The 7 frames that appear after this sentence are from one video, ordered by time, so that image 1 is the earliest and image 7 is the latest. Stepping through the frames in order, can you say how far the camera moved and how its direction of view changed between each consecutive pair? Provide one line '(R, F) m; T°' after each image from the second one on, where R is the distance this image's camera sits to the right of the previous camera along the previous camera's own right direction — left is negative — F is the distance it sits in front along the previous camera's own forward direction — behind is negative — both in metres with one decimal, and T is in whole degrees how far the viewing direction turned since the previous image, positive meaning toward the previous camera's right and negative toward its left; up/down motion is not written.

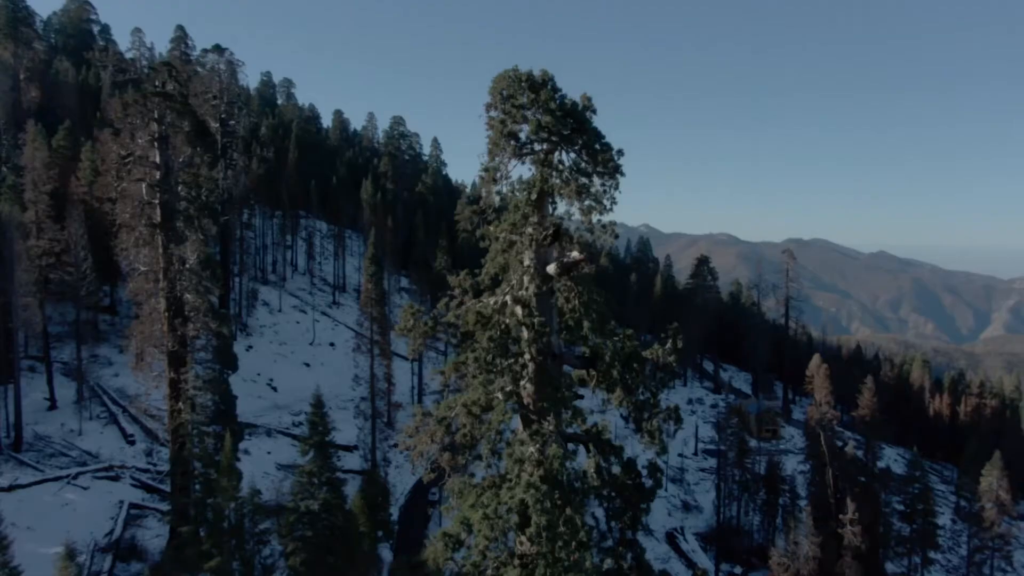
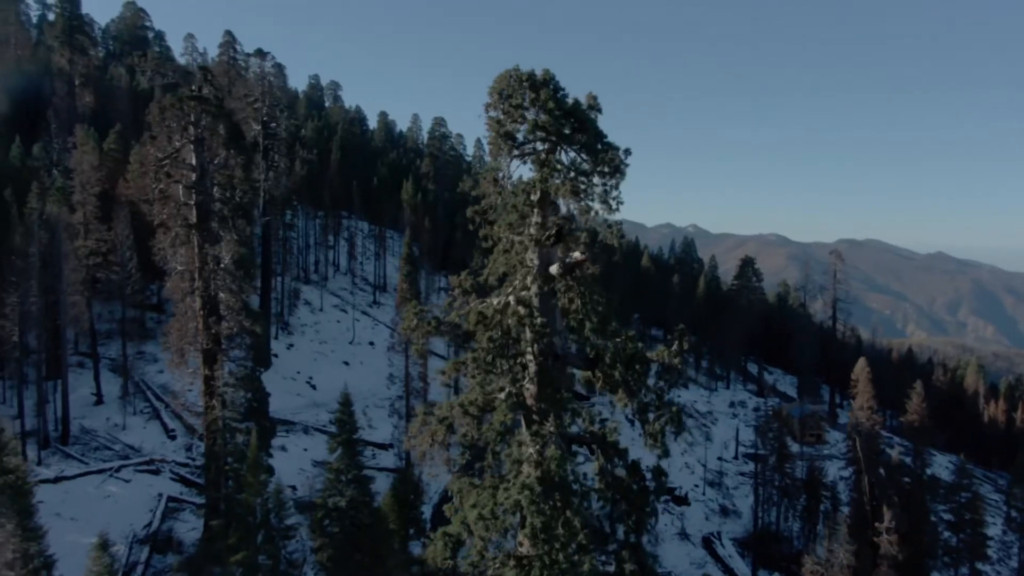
(+0.5, 0.0) m; -3°
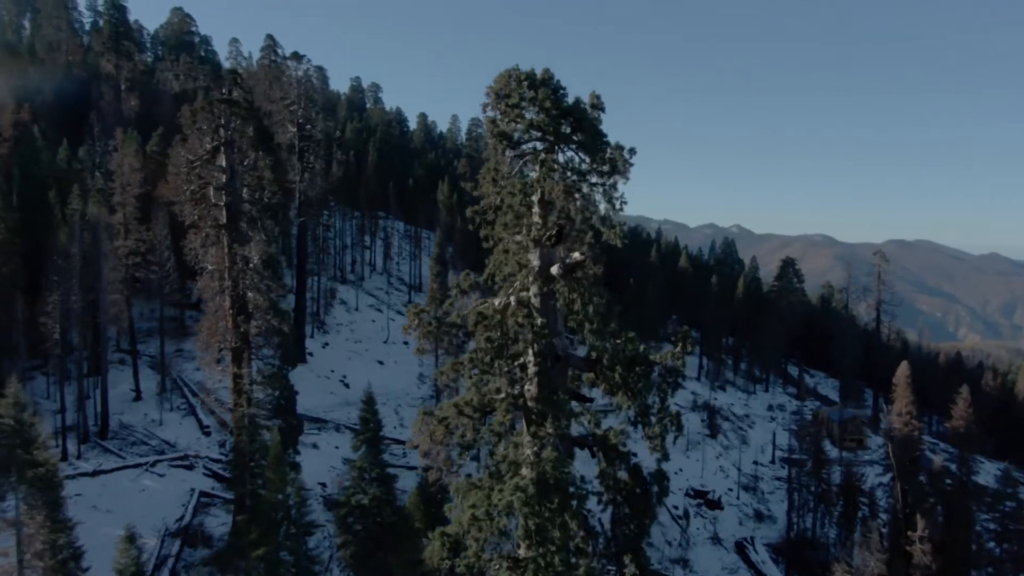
(+0.5, +0.1) m; -3°
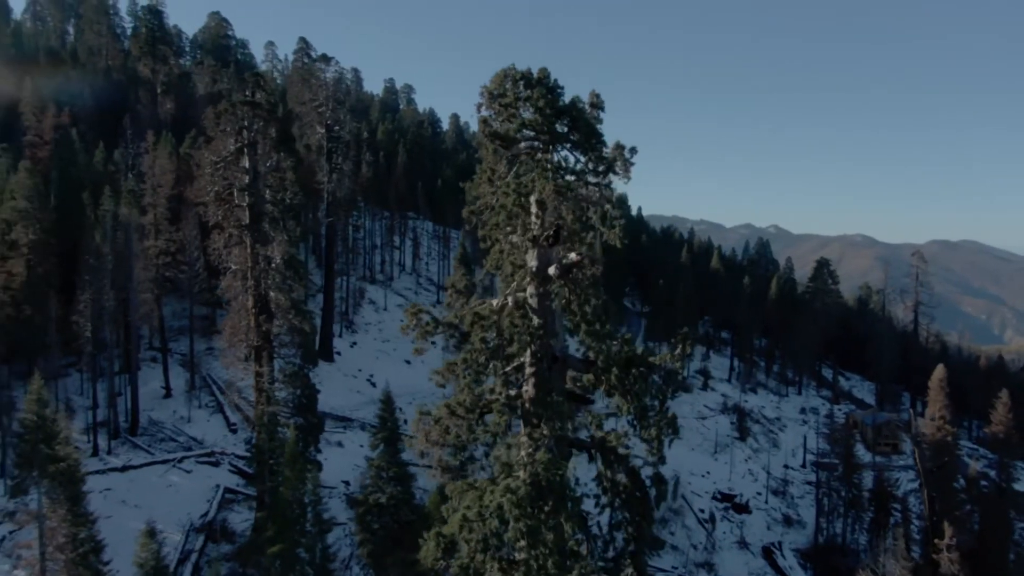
(+0.4, +0.1) m; -2°
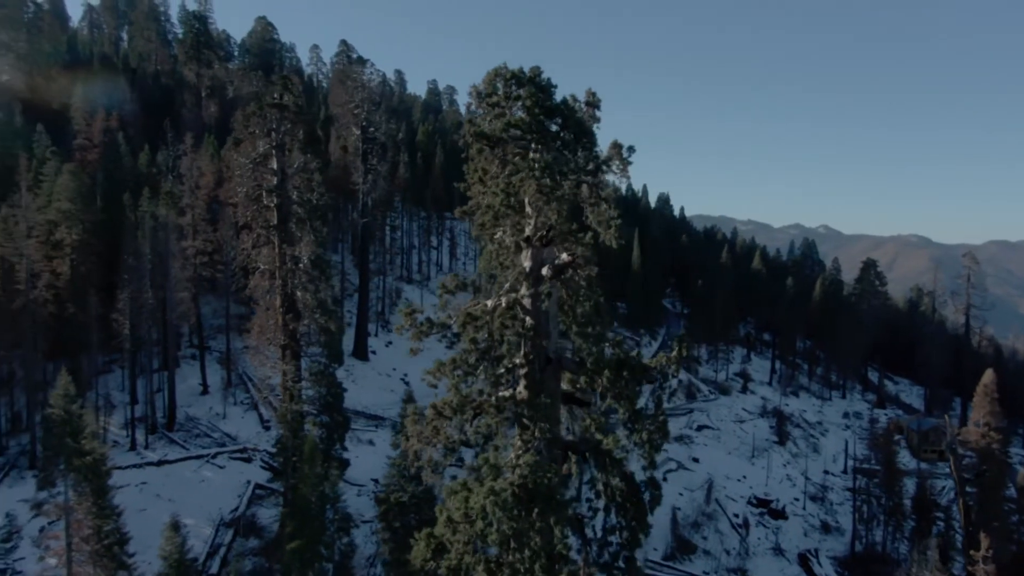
(+0.6, +0.1) m; -3°
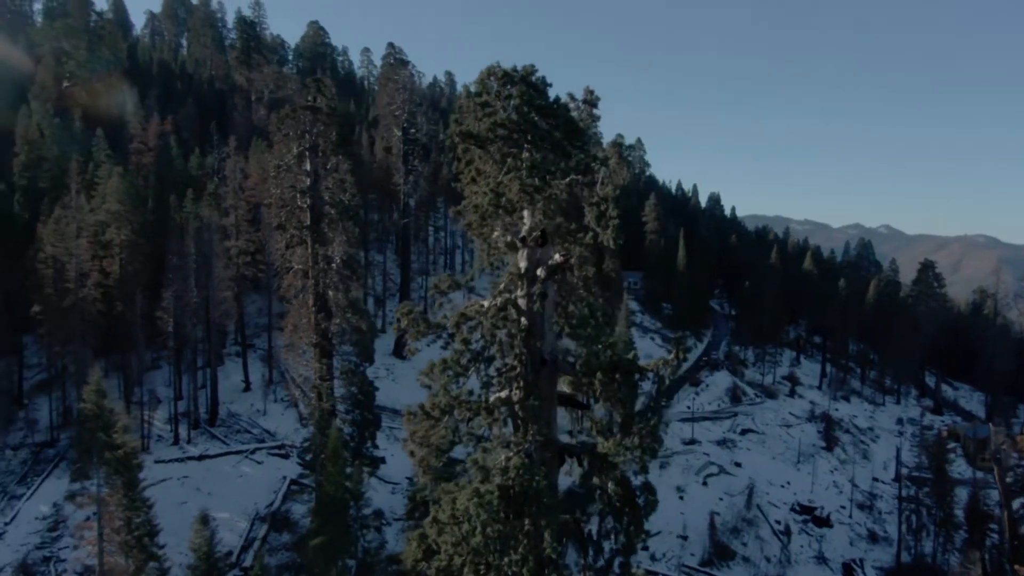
(+0.6, +0.1) m; -4°
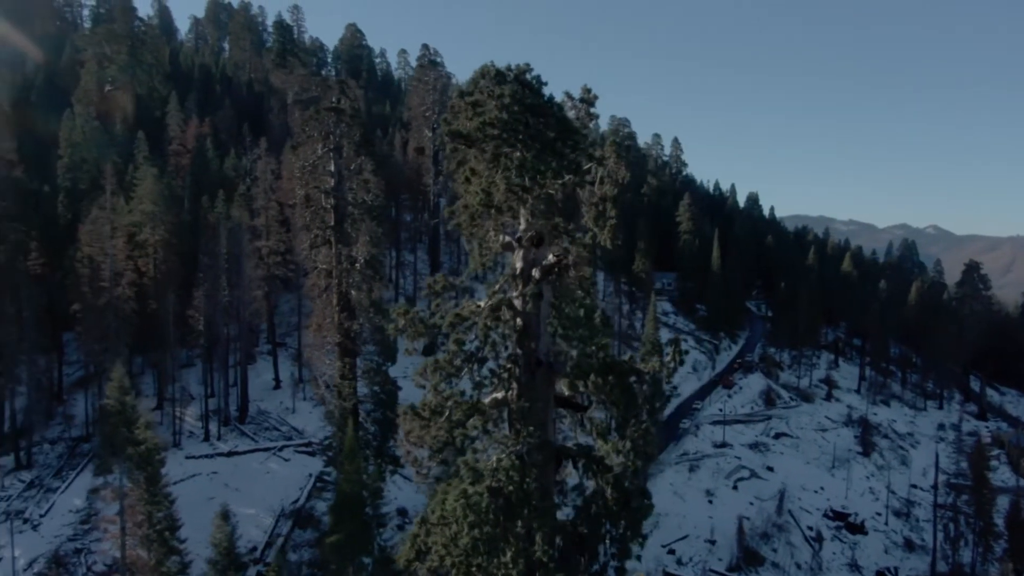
(+0.5, +0.1) m; -3°
